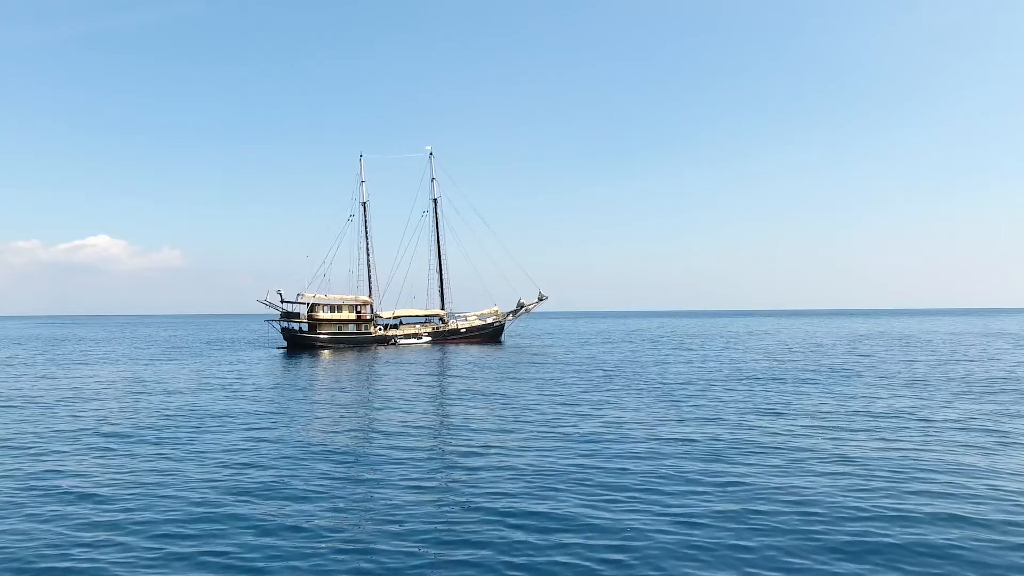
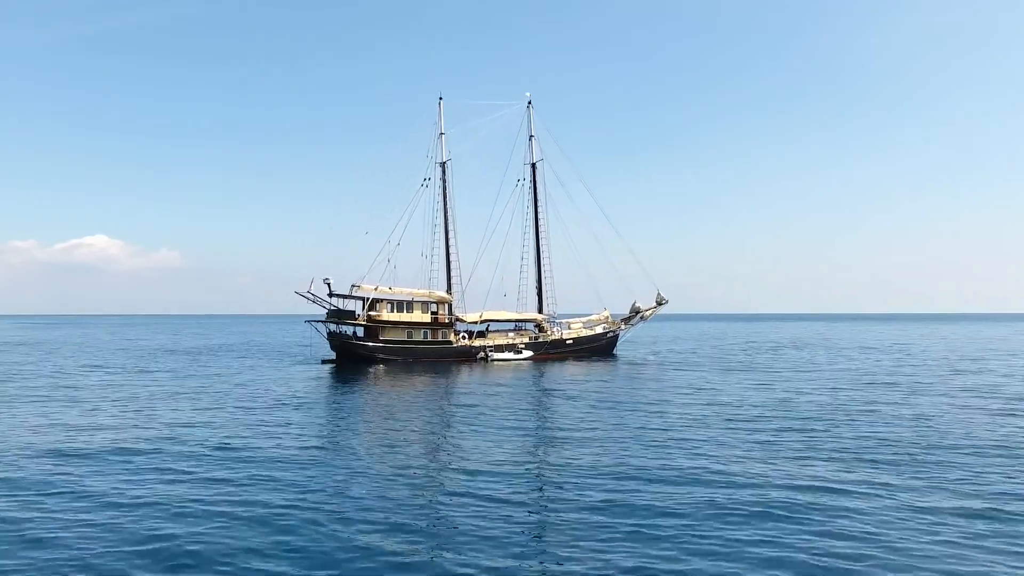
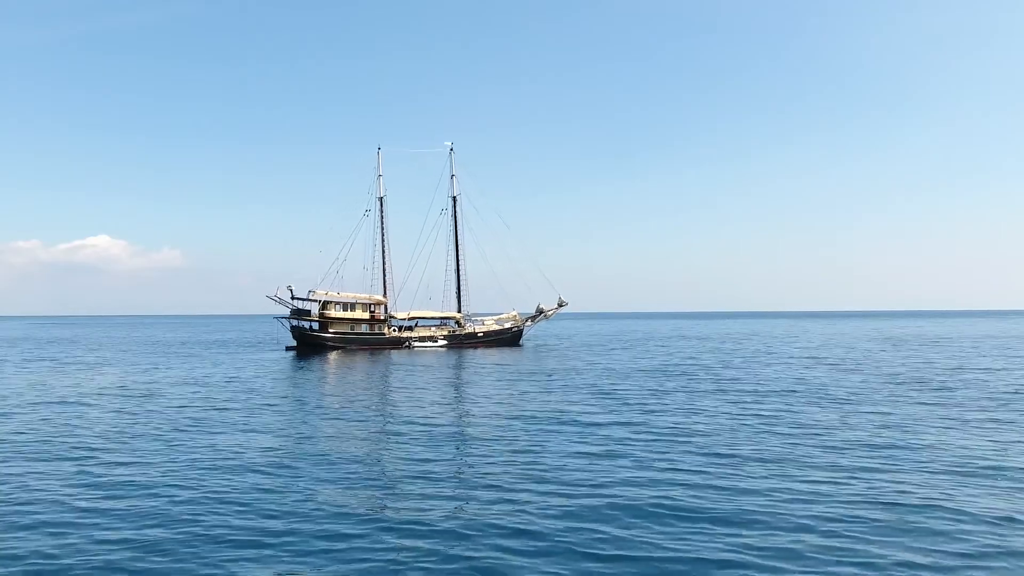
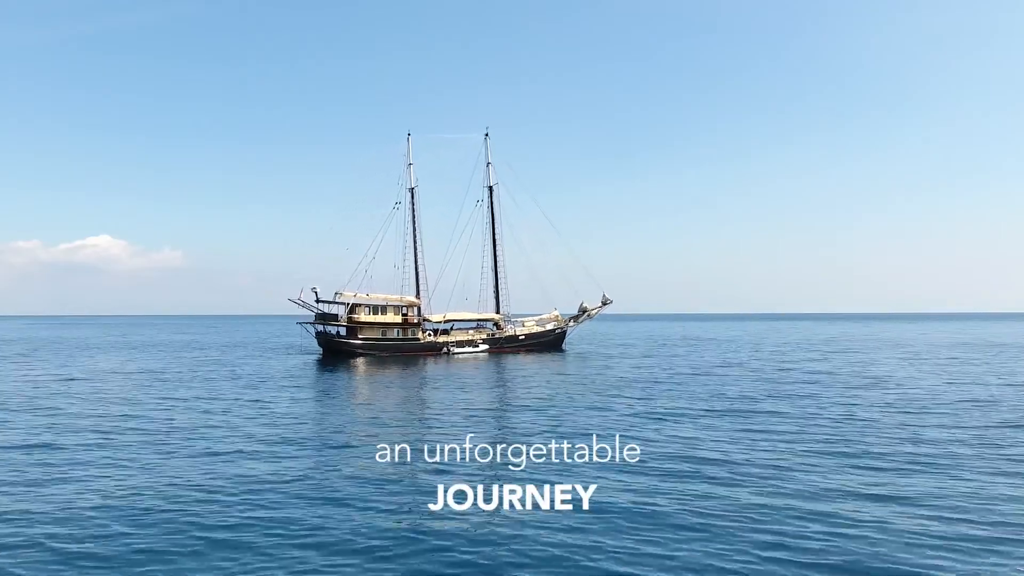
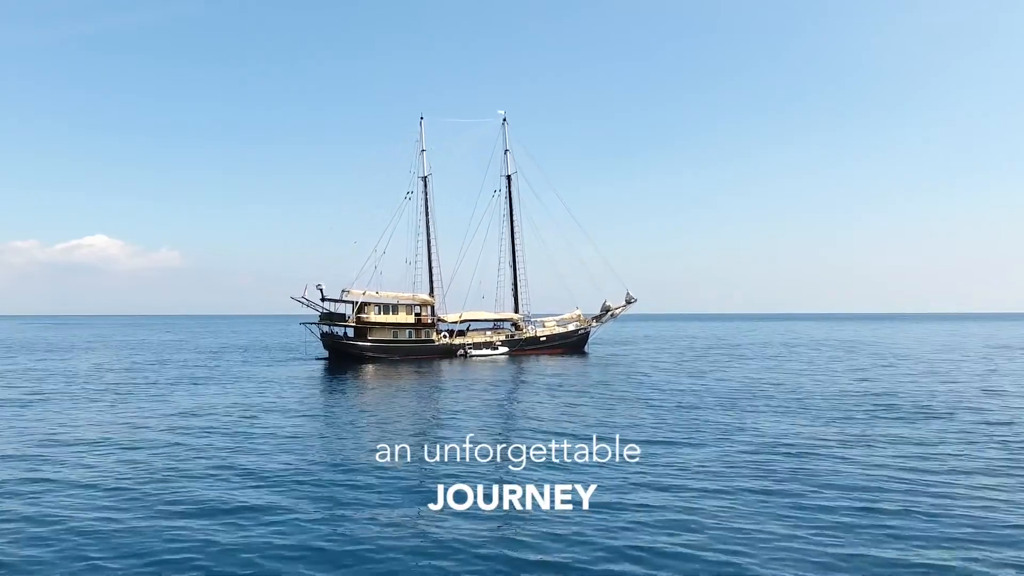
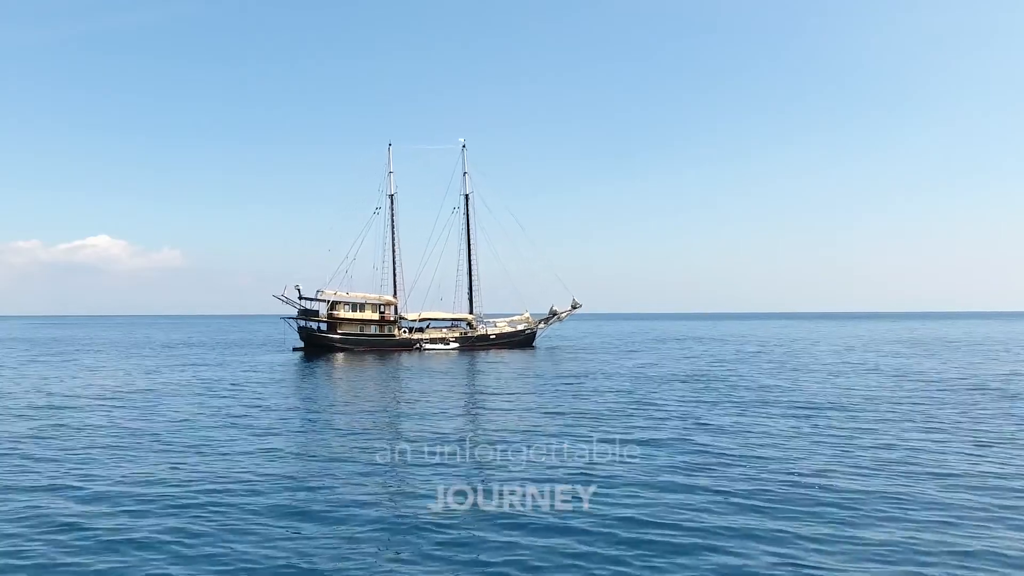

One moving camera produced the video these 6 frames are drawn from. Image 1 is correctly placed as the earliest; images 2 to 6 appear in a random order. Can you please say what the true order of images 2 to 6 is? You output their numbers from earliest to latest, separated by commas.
3, 6, 4, 5, 2
